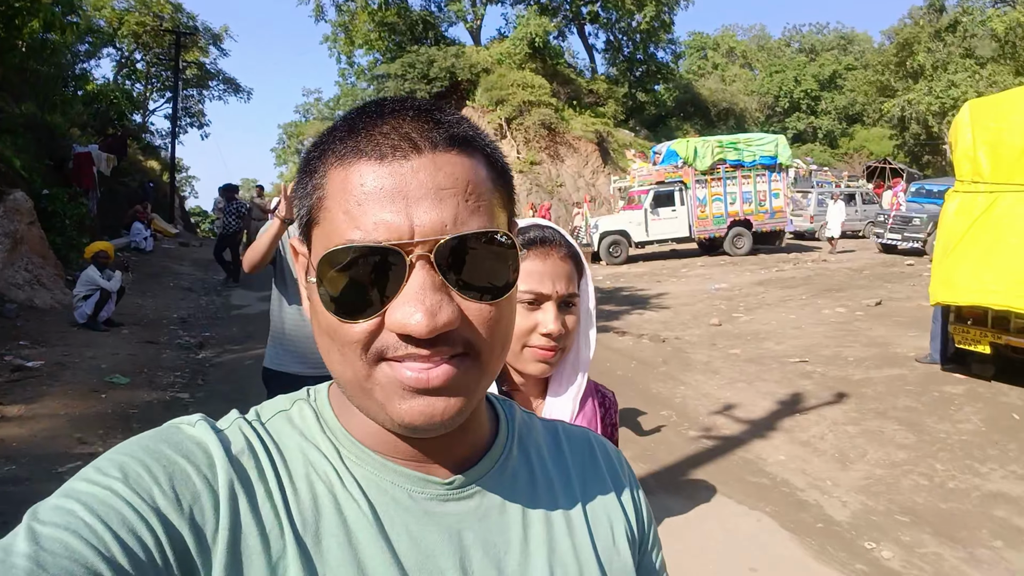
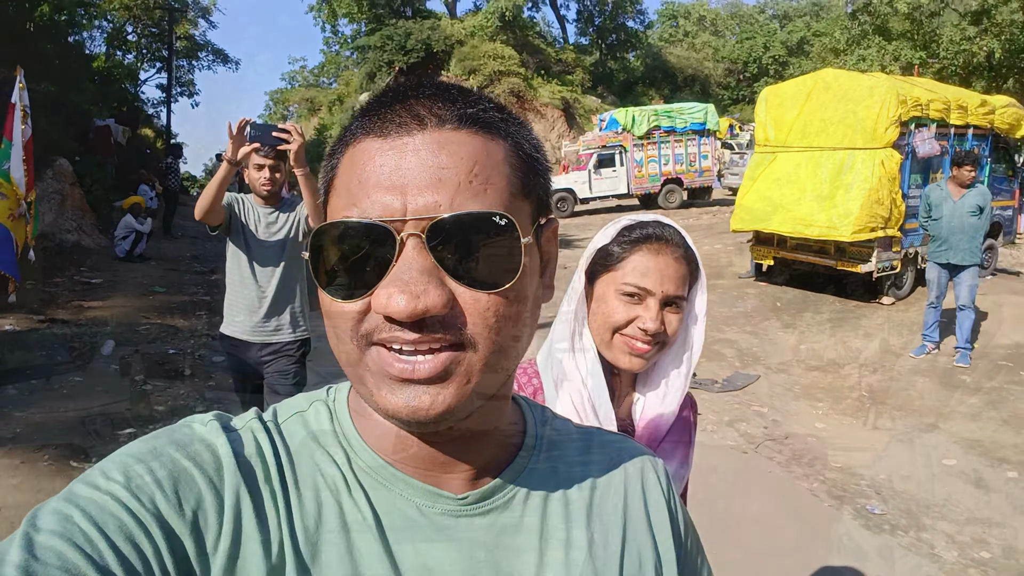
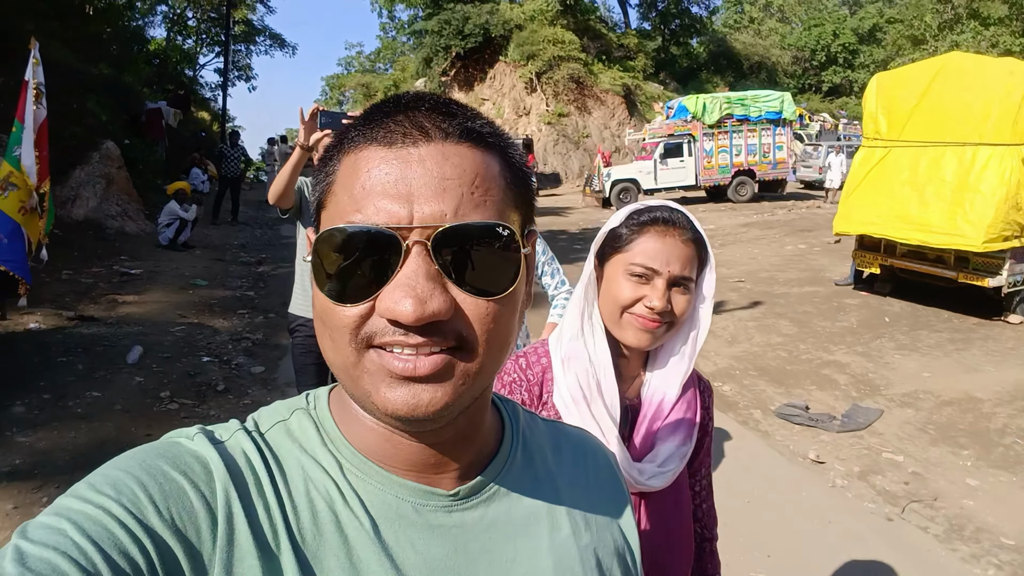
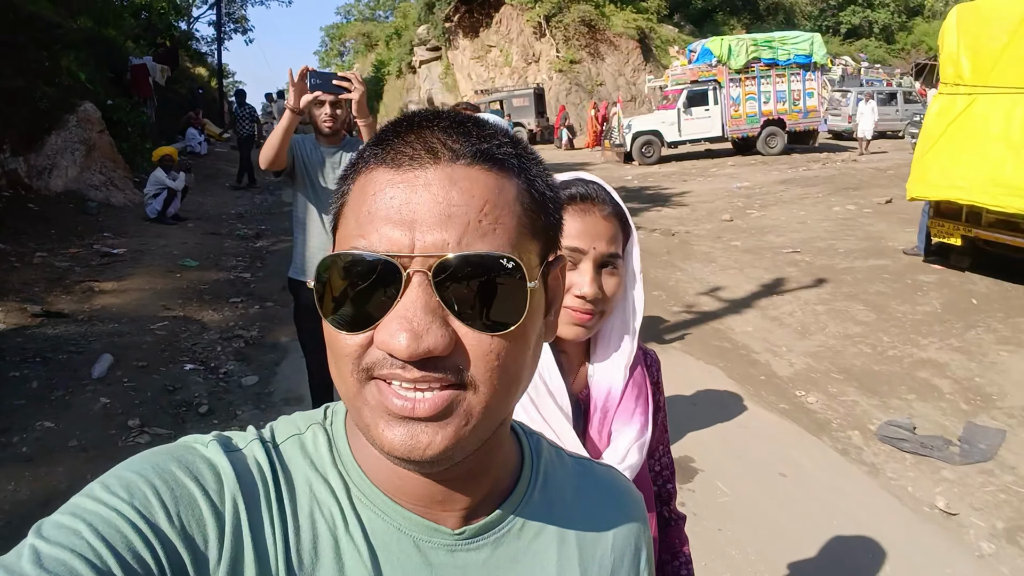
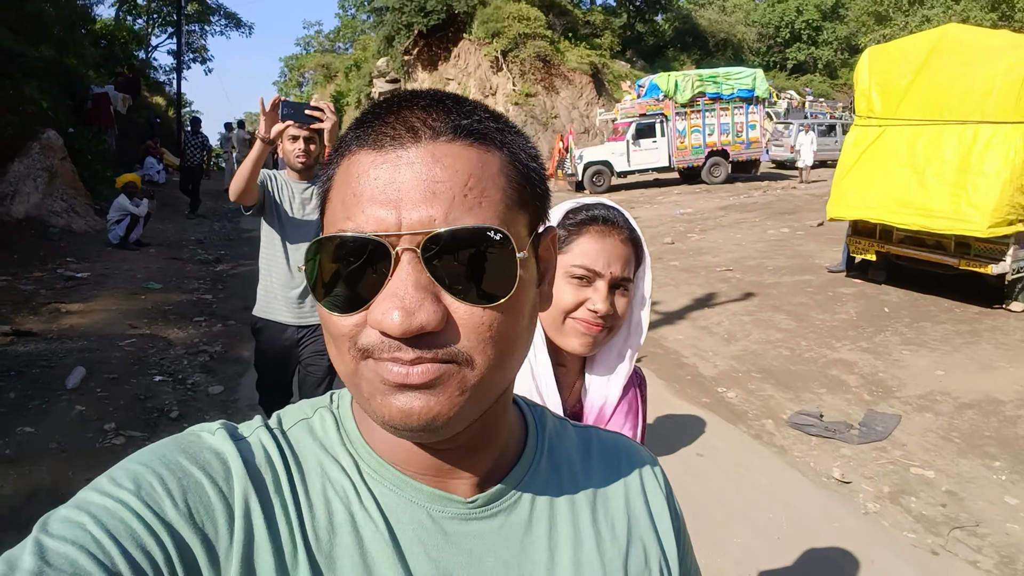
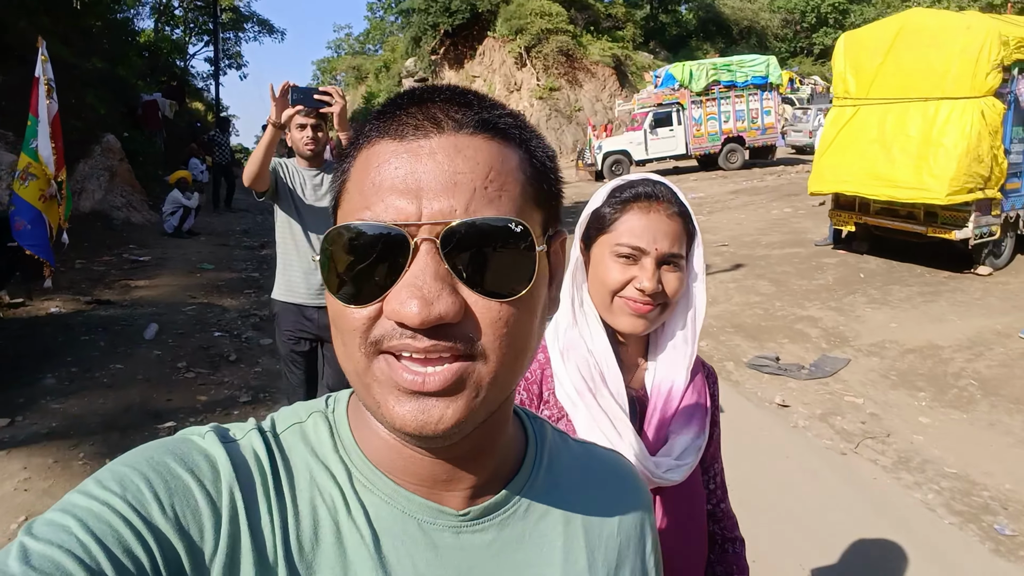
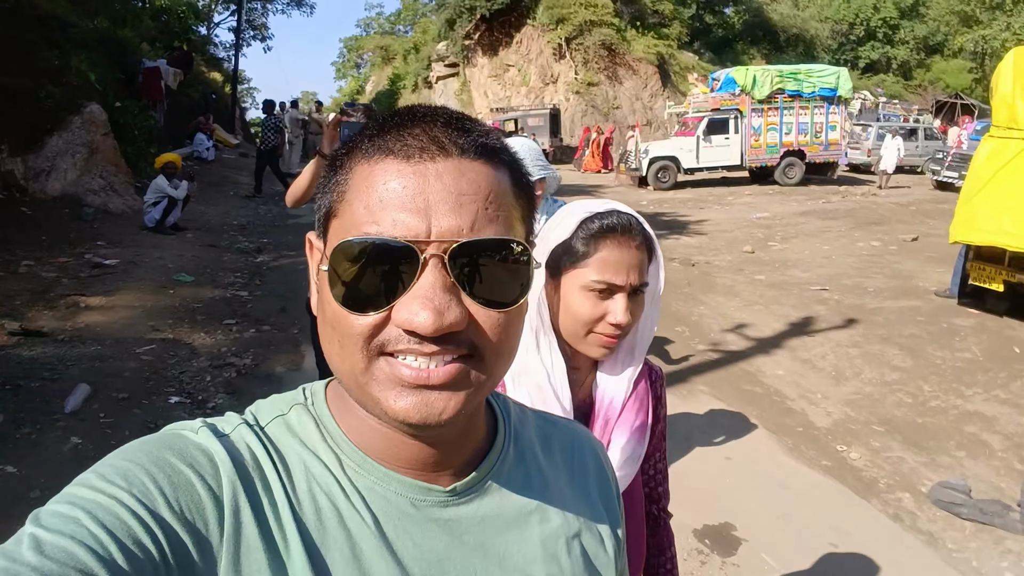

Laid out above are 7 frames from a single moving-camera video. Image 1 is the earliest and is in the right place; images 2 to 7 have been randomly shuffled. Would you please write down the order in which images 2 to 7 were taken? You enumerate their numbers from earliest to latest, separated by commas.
7, 4, 5, 3, 6, 2
